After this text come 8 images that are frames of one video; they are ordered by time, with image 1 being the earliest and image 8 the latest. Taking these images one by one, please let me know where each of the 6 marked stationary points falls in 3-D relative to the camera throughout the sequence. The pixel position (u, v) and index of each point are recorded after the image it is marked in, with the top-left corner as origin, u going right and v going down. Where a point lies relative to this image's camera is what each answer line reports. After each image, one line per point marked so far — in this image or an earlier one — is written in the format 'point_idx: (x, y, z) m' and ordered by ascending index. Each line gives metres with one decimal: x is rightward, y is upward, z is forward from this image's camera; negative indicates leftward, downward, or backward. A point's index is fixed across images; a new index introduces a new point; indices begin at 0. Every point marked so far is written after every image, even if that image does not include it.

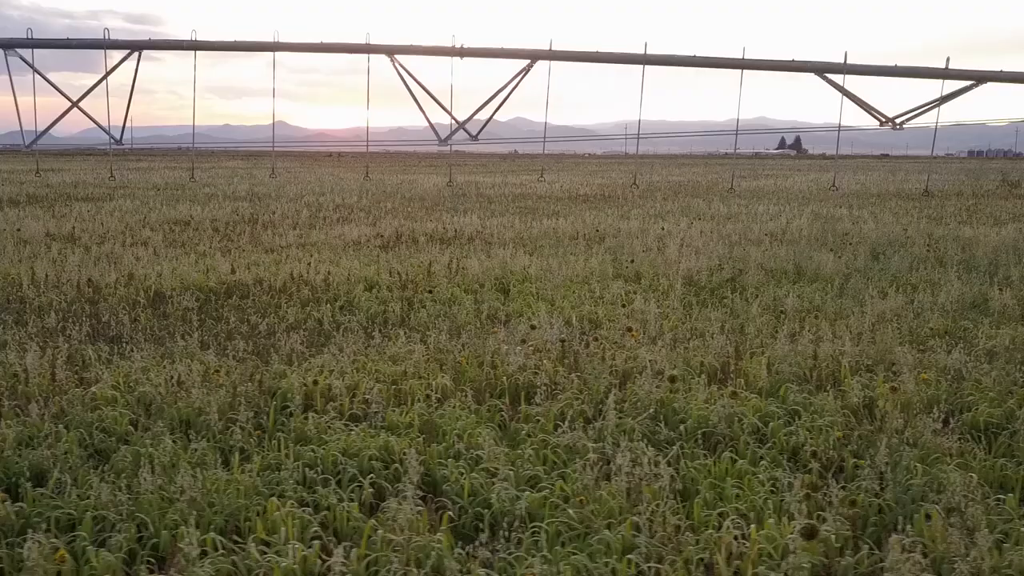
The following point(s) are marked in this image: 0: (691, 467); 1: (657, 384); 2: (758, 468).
0: (+0.9, -0.9, +3.7) m
1: (+1.0, -0.6, +4.7) m
2: (+1.3, -0.9, +3.7) m
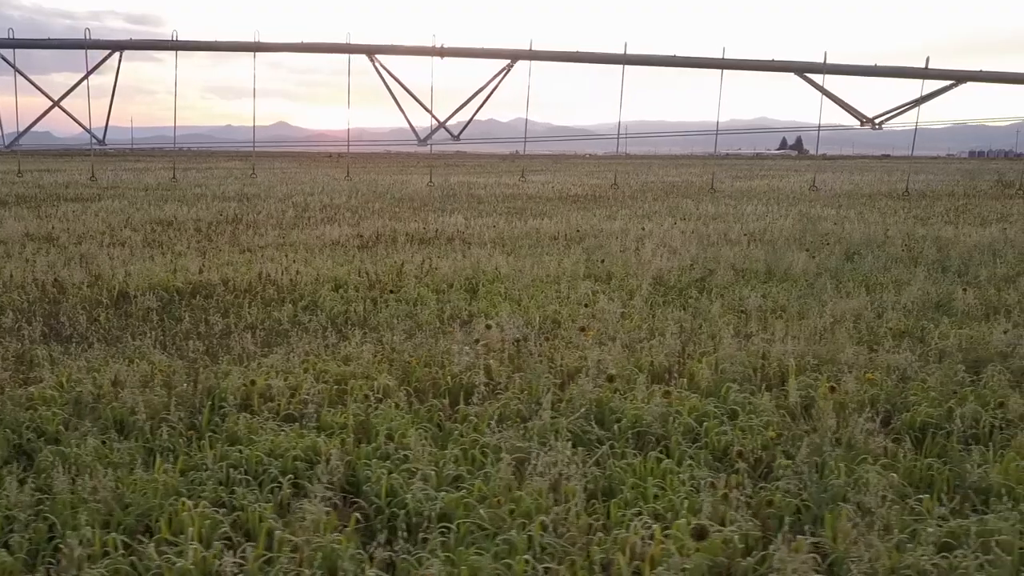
0: (+0.5, -0.9, +3.7) m
1: (+0.6, -0.6, +4.6) m
2: (+0.9, -0.9, +3.6) m
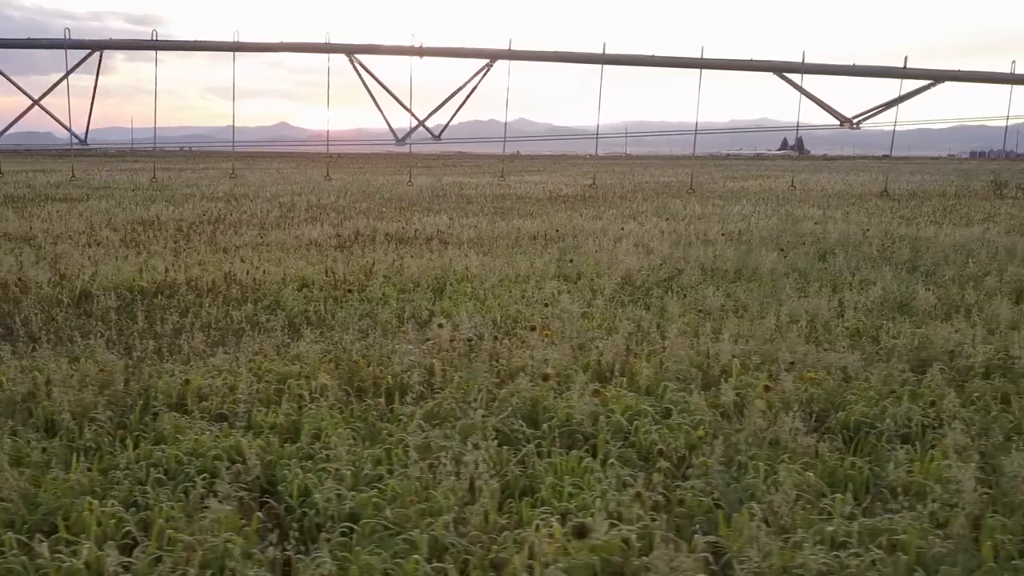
0: (+0.1, -0.9, +3.7) m
1: (+0.1, -0.6, +4.6) m
2: (+0.5, -0.9, +3.6) m
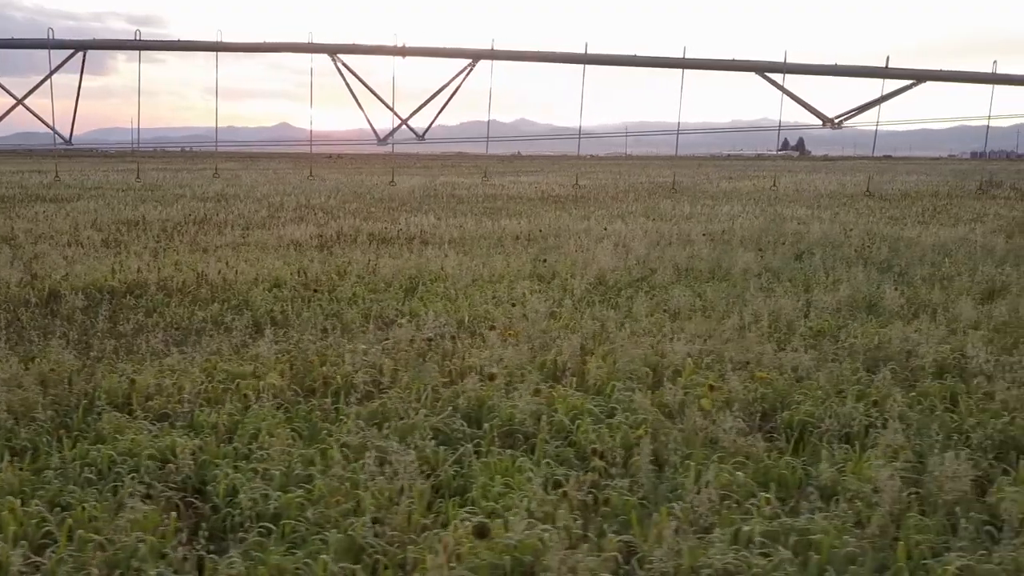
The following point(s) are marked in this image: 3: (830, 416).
0: (-0.2, -0.9, +3.7) m
1: (-0.2, -0.6, +4.6) m
2: (+0.1, -0.9, +3.6) m
3: (+1.9, -0.8, +4.2) m
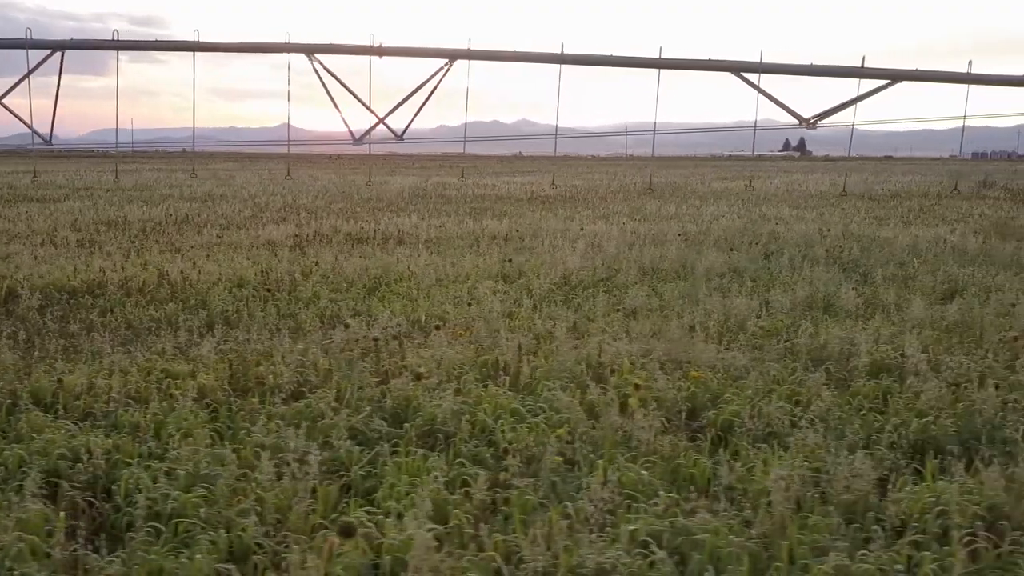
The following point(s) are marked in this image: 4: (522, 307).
0: (-0.7, -0.9, +3.6) m
1: (-0.7, -0.6, +4.6) m
2: (-0.3, -0.9, +3.6) m
3: (+1.5, -0.8, +4.2) m
4: (+0.1, -0.2, +7.4) m
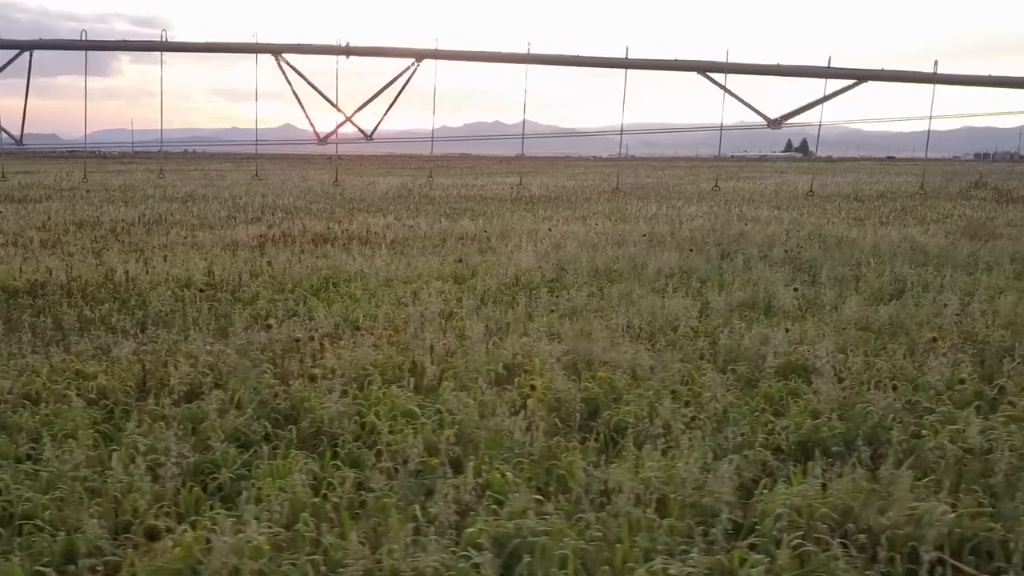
0: (-1.3, -0.9, +3.6) m
1: (-1.3, -0.6, +4.6) m
2: (-1.0, -0.9, +3.6) m
3: (+0.8, -0.8, +4.2) m
4: (-0.5, -0.2, +7.4) m
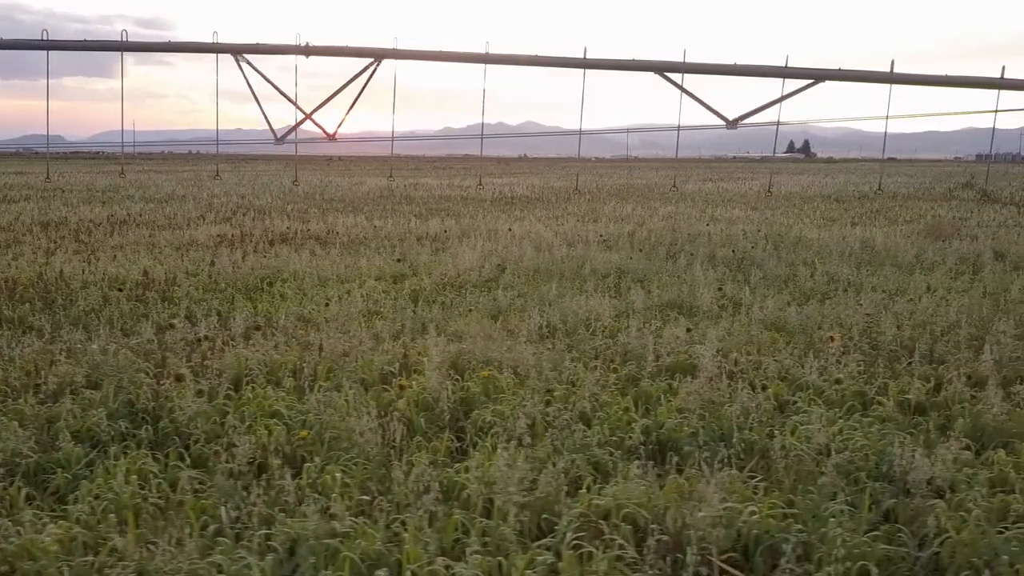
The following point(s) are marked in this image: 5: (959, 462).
0: (-2.1, -0.9, +3.6) m
1: (-2.1, -0.6, +4.5) m
2: (-1.8, -0.9, +3.5) m
3: (0.0, -0.8, +4.1) m
4: (-1.3, -0.2, +7.4) m
5: (+2.1, -0.8, +3.4) m
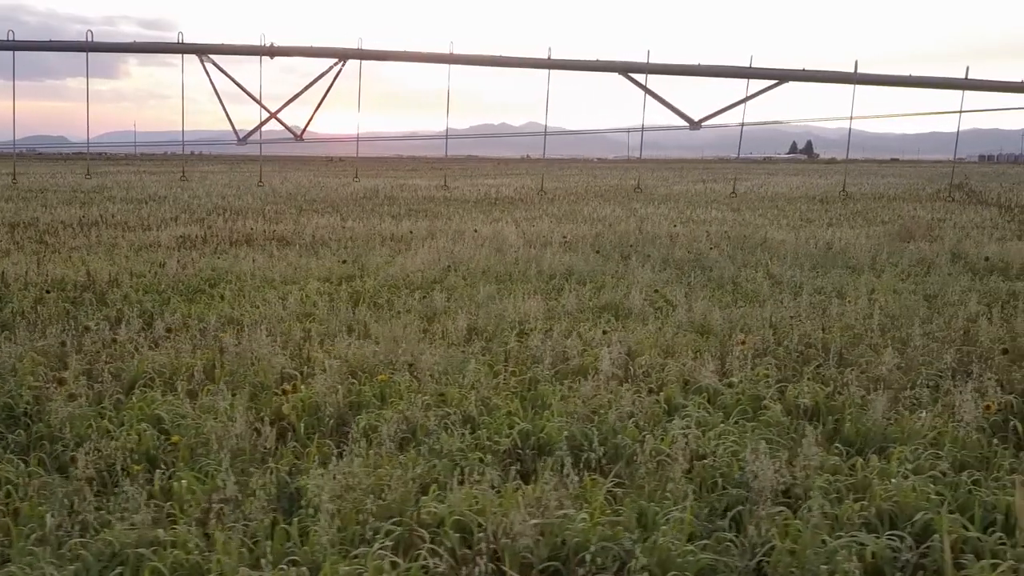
0: (-2.8, -0.9, +3.5) m
1: (-2.8, -0.6, +4.5) m
2: (-2.5, -0.9, +3.5) m
3: (-0.7, -0.8, +4.1) m
4: (-2.0, -0.2, +7.3) m
5: (+1.5, -0.8, +3.3) m
